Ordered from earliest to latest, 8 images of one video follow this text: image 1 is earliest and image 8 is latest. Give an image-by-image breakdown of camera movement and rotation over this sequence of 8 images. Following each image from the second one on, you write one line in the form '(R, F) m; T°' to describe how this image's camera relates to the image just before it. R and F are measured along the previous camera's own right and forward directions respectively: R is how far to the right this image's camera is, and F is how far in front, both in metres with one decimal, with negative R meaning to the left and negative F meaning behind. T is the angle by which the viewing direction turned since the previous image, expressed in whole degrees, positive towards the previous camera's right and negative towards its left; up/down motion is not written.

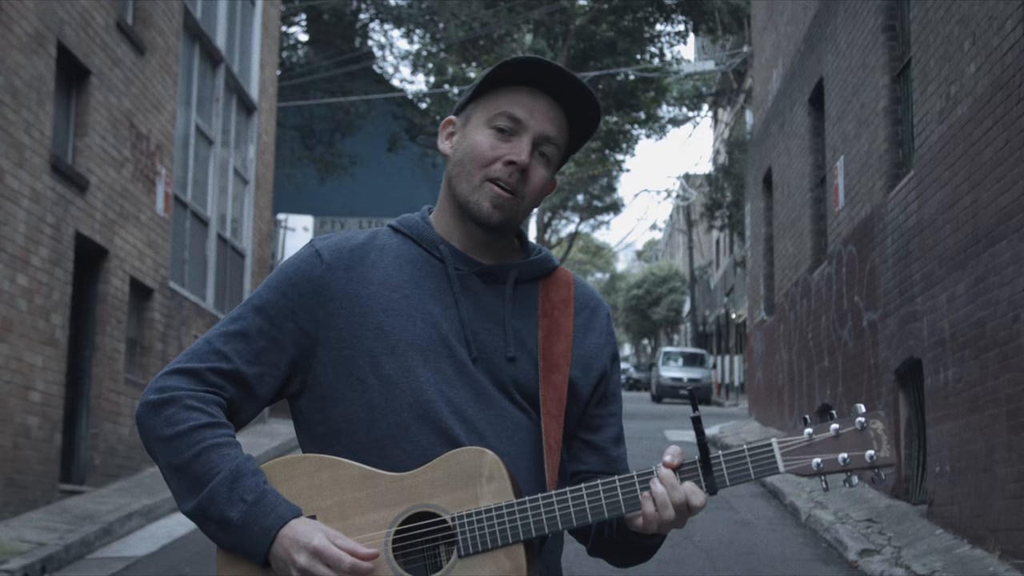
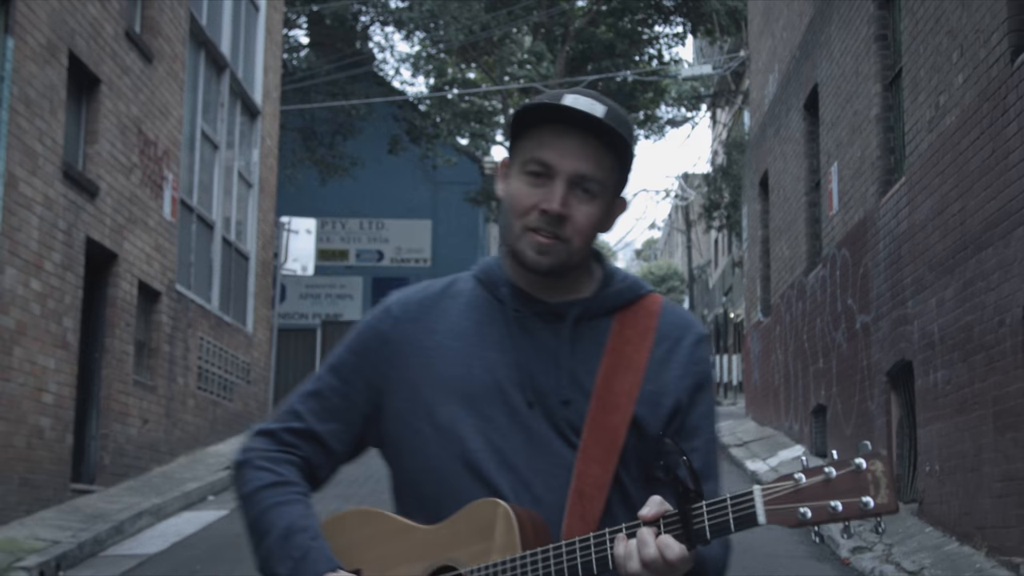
(0.0, -0.3) m; 0°
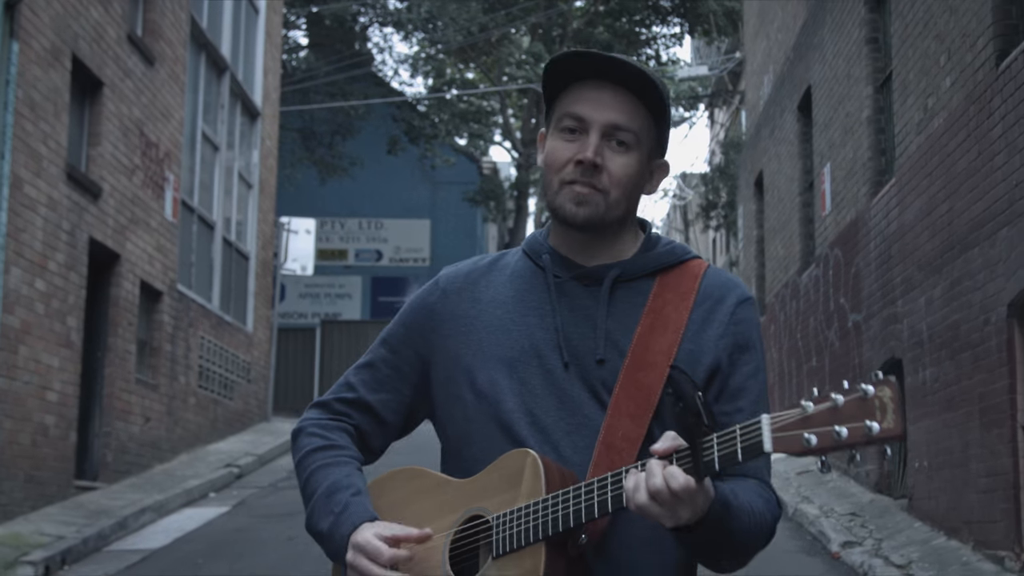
(0.0, -0.2) m; 0°
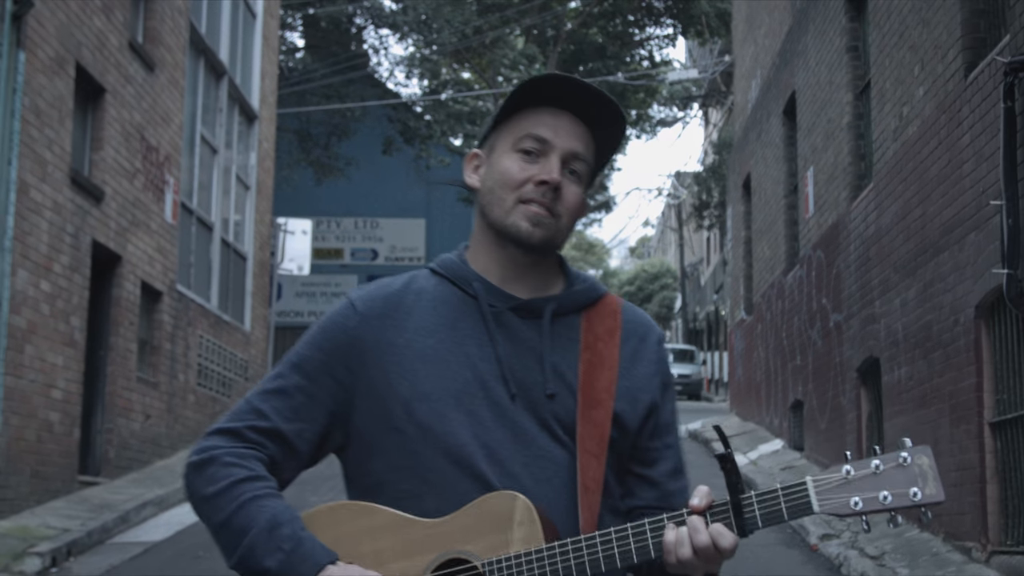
(+0.1, -0.4) m; 0°
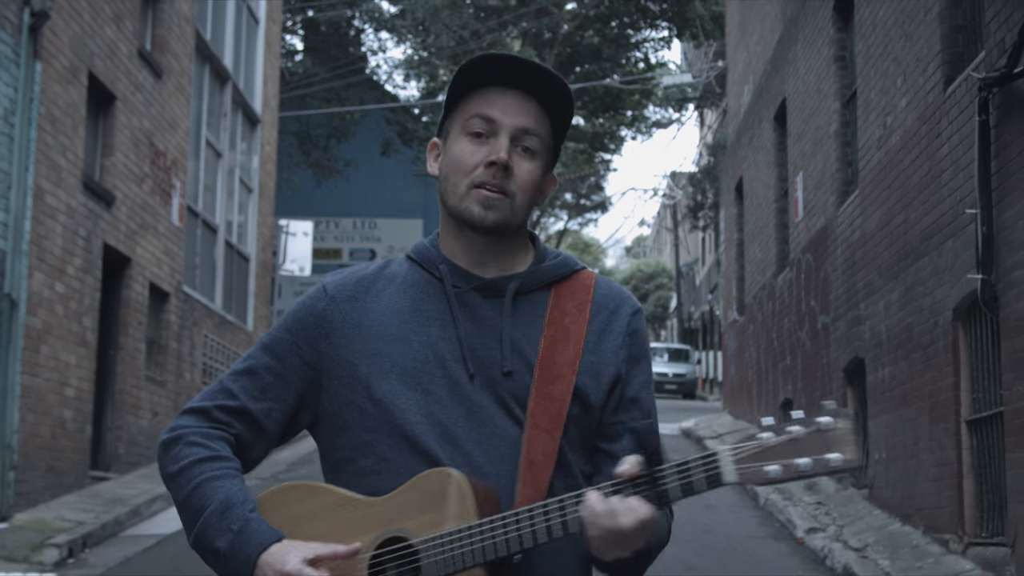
(0.0, -0.4) m; 0°
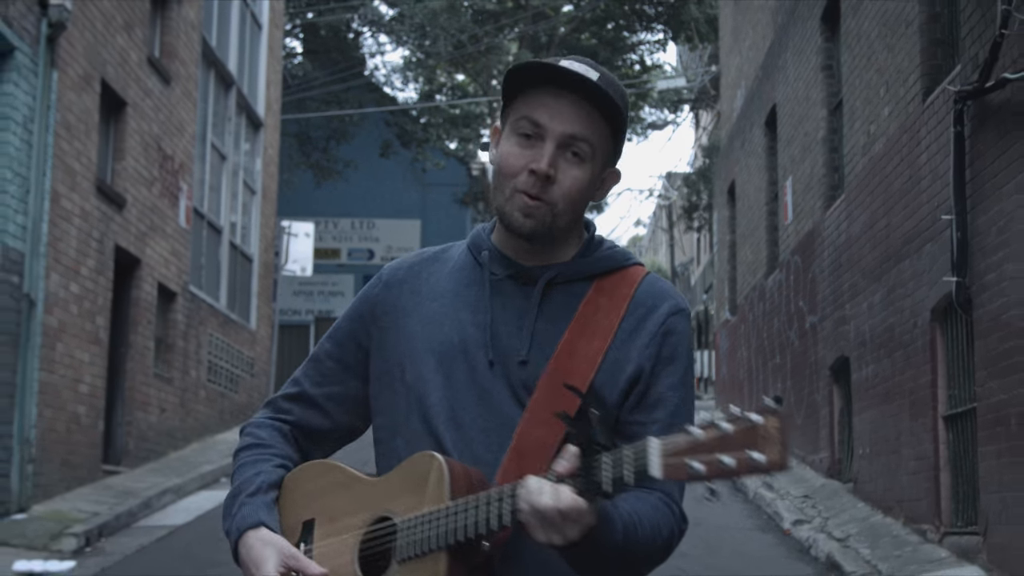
(0.0, -0.4) m; 0°
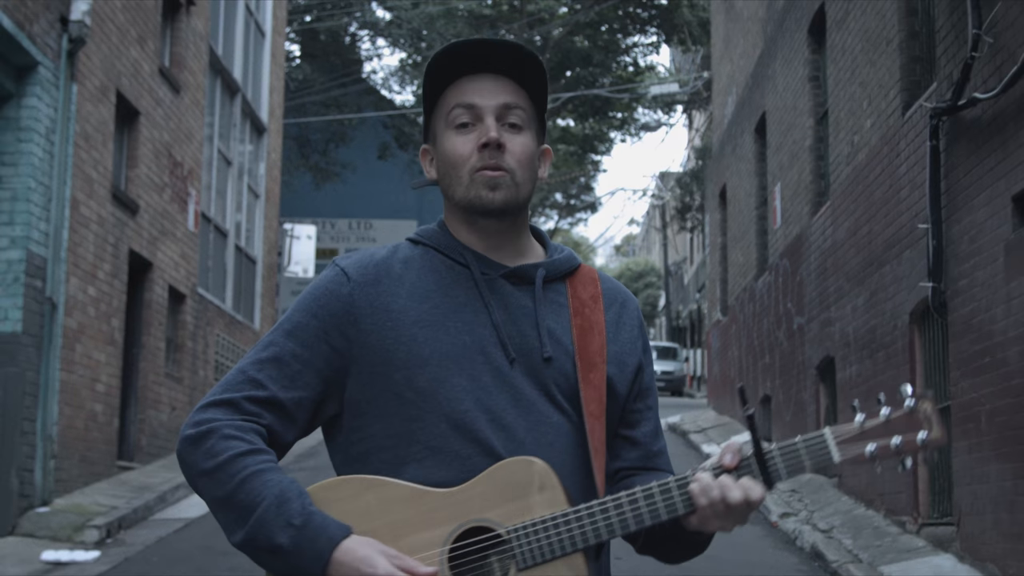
(-0.1, -0.5) m; 0°
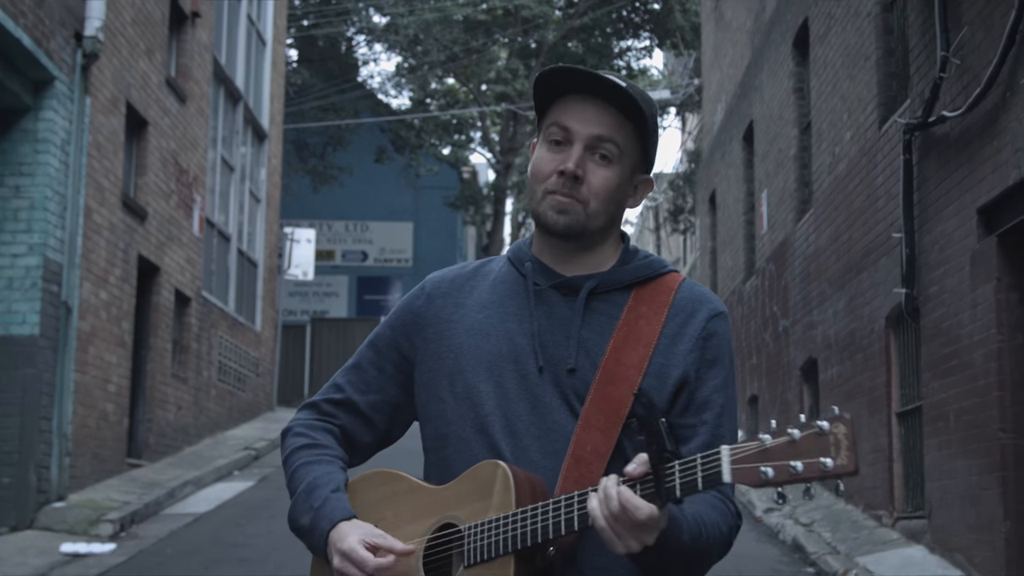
(0.0, -0.5) m; 0°
